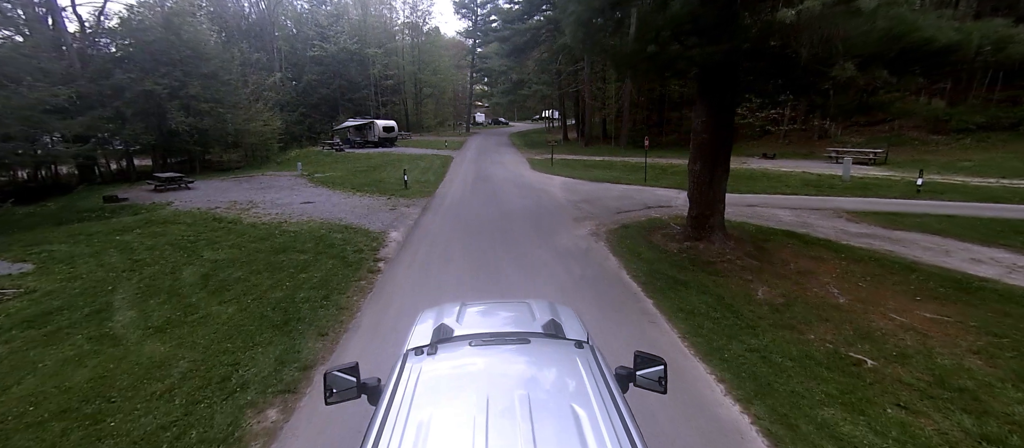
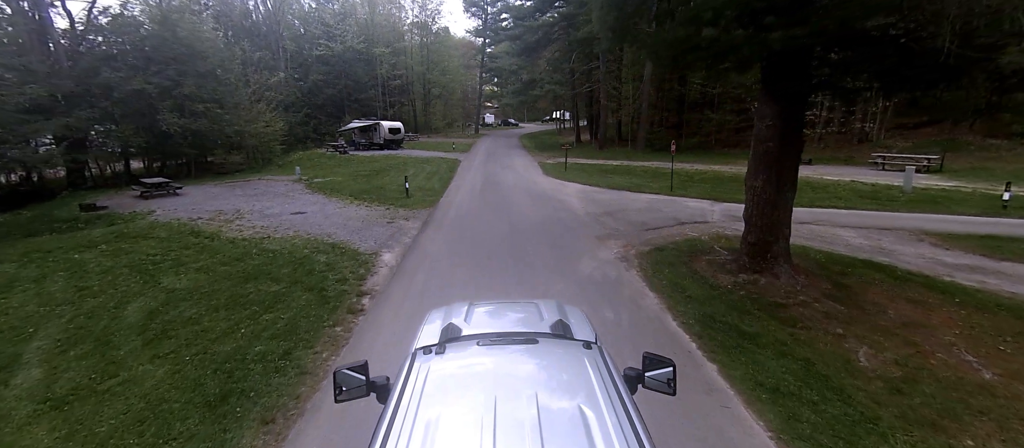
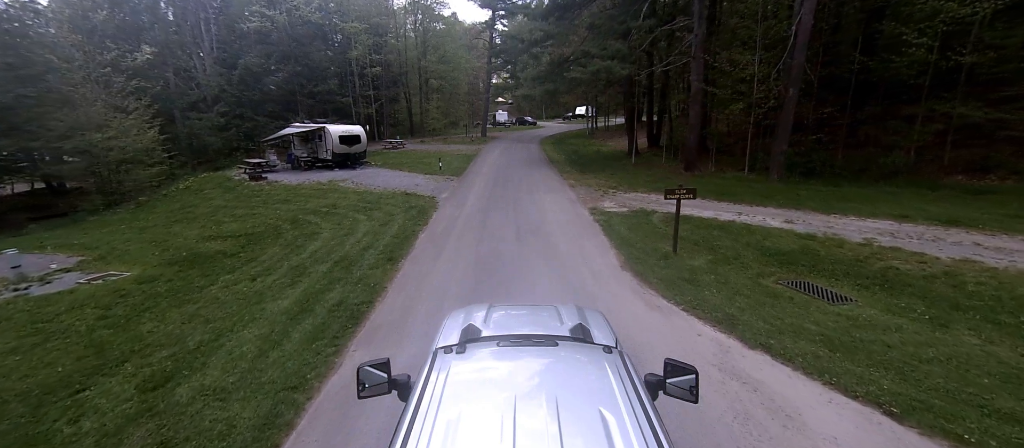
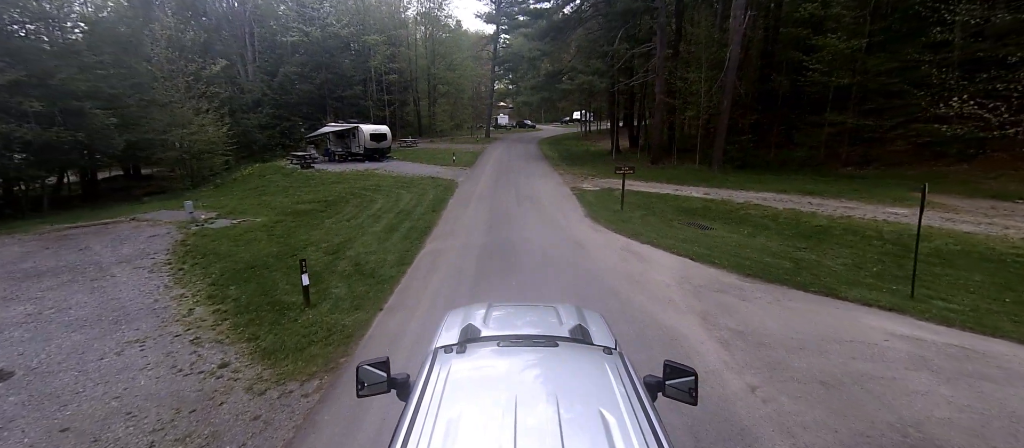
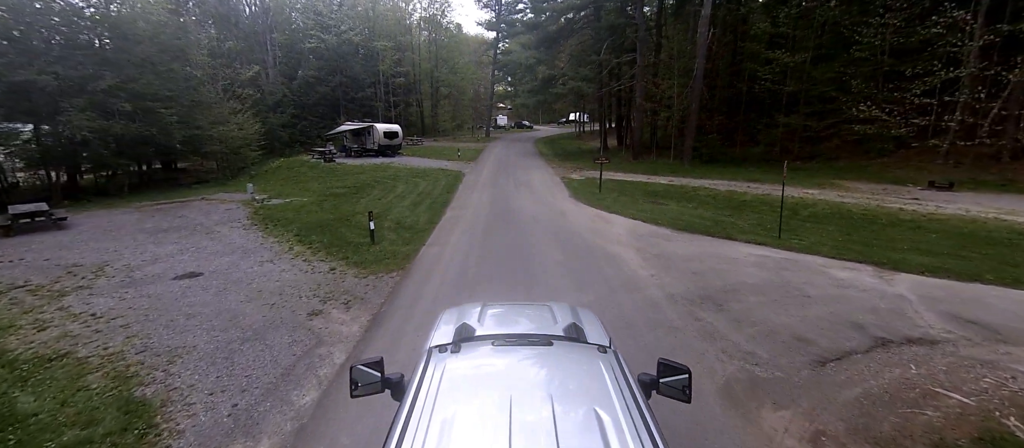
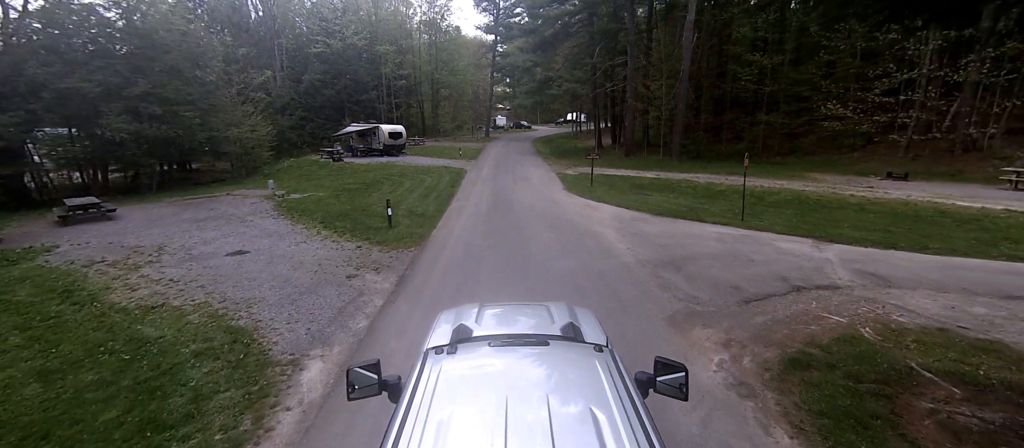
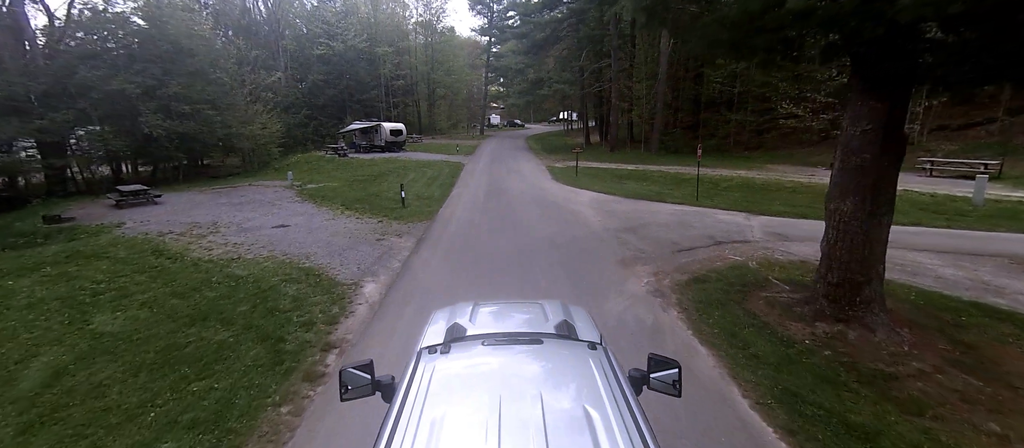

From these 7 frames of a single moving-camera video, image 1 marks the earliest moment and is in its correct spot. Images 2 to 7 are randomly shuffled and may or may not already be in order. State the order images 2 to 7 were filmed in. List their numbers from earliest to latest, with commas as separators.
2, 7, 6, 5, 4, 3
